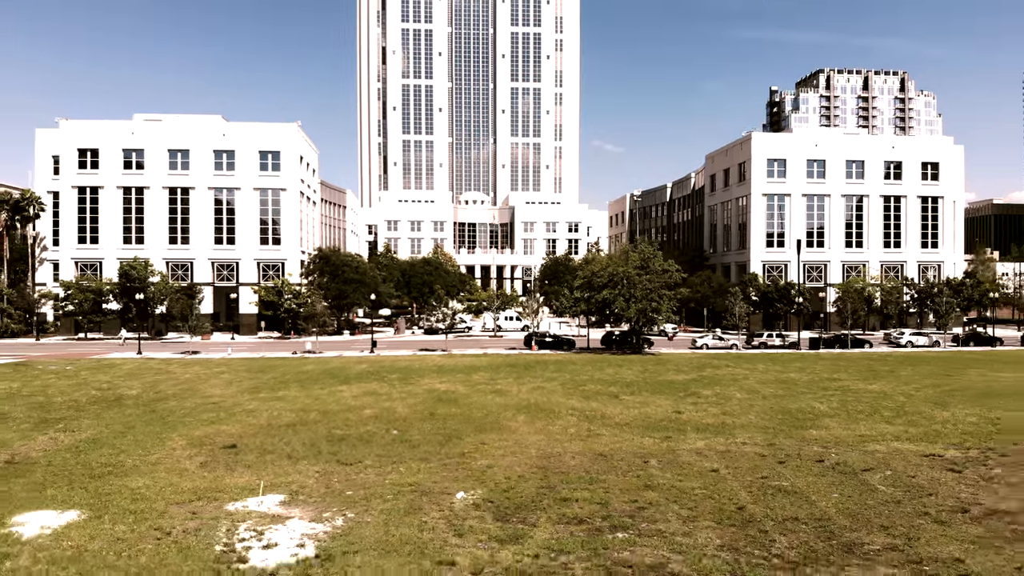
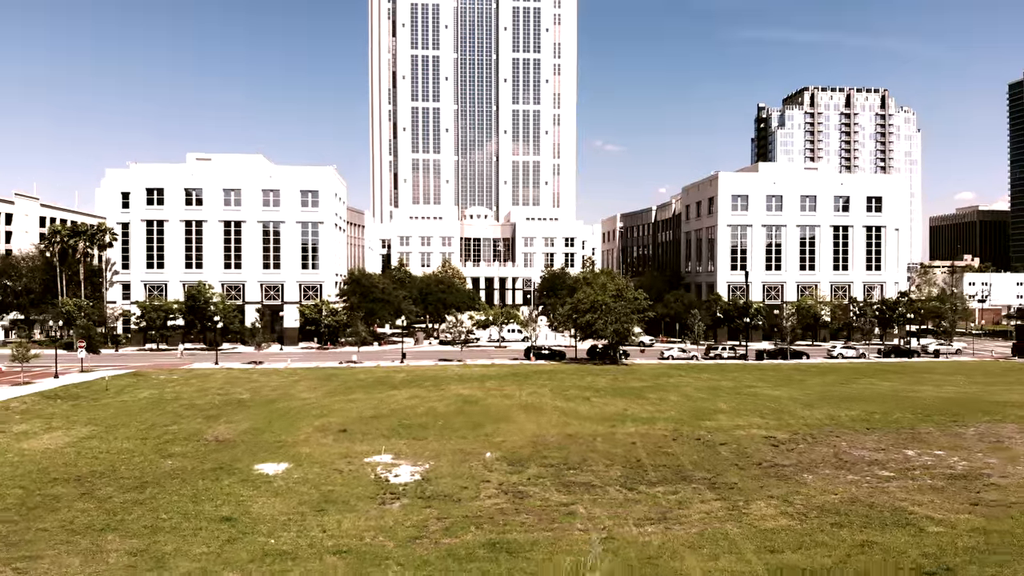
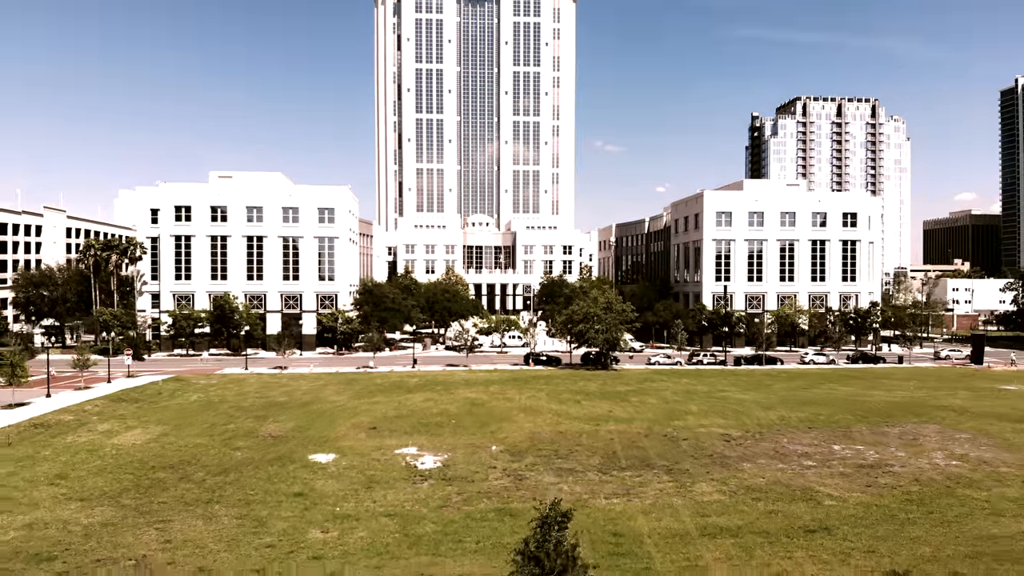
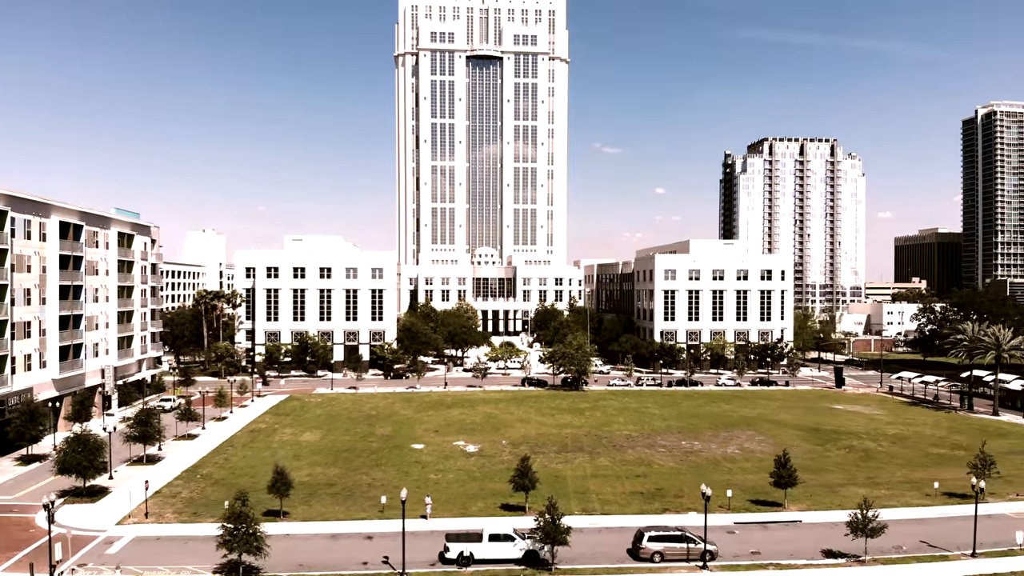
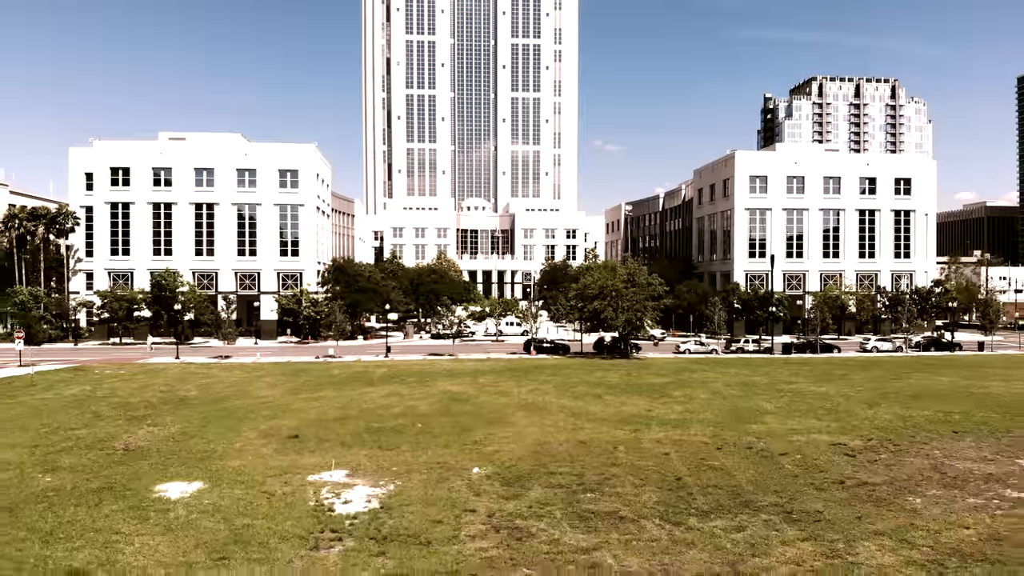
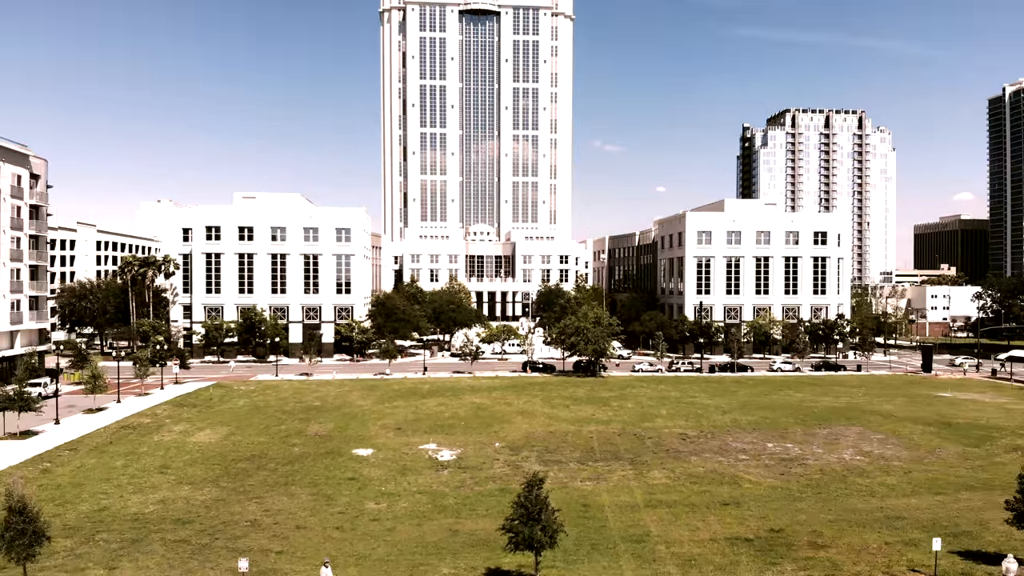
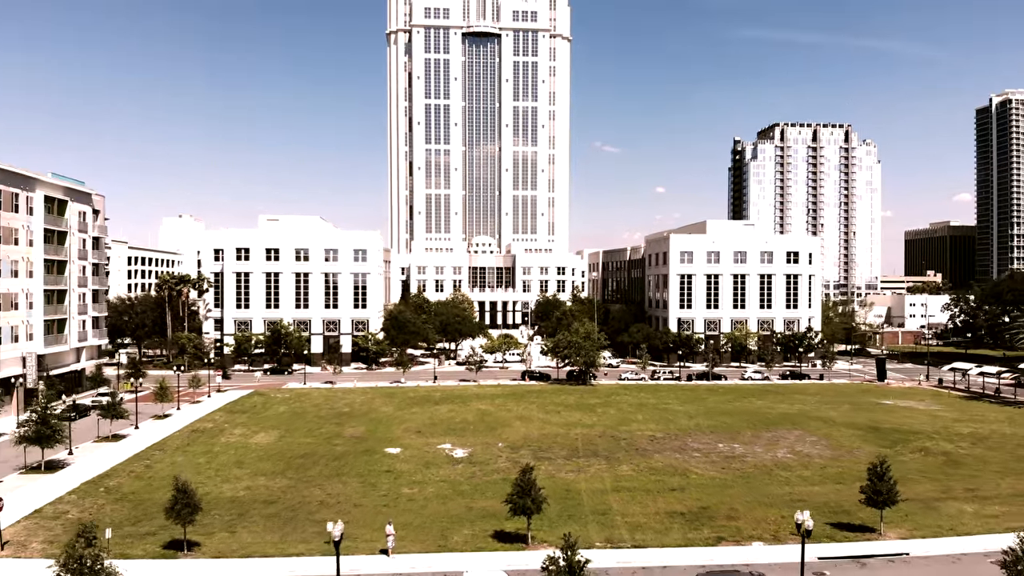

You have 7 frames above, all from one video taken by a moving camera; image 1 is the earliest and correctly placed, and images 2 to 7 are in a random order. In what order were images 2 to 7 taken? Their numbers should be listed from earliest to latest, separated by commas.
5, 2, 3, 6, 7, 4
